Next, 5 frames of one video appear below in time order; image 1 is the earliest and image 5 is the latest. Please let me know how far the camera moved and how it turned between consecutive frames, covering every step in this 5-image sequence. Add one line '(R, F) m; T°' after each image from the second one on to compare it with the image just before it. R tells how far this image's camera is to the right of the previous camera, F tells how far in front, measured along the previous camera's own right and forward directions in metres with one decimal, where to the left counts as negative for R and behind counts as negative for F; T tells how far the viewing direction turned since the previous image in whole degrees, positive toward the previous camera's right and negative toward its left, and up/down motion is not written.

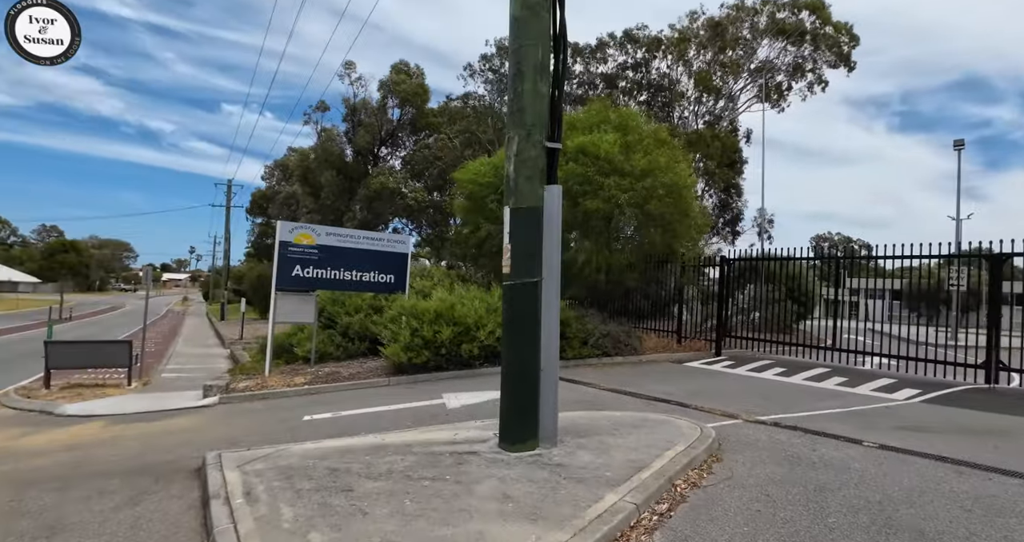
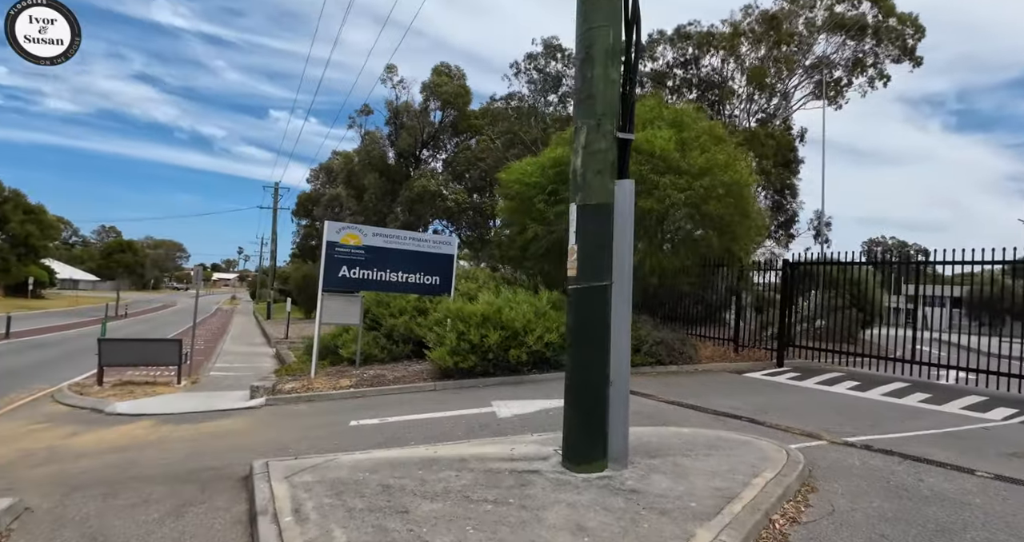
(-0.2, +0.4) m; -4°
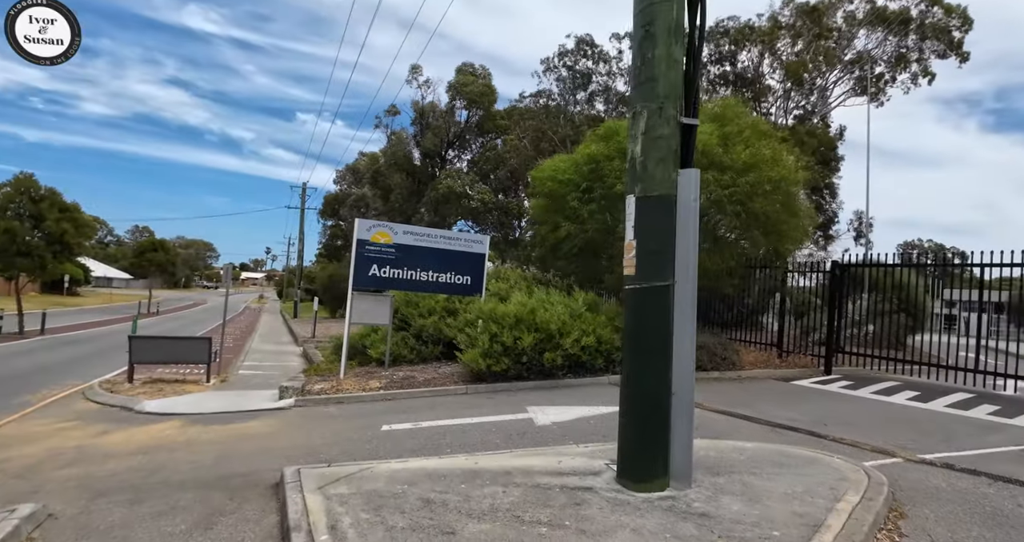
(-0.2, +0.4) m; -2°
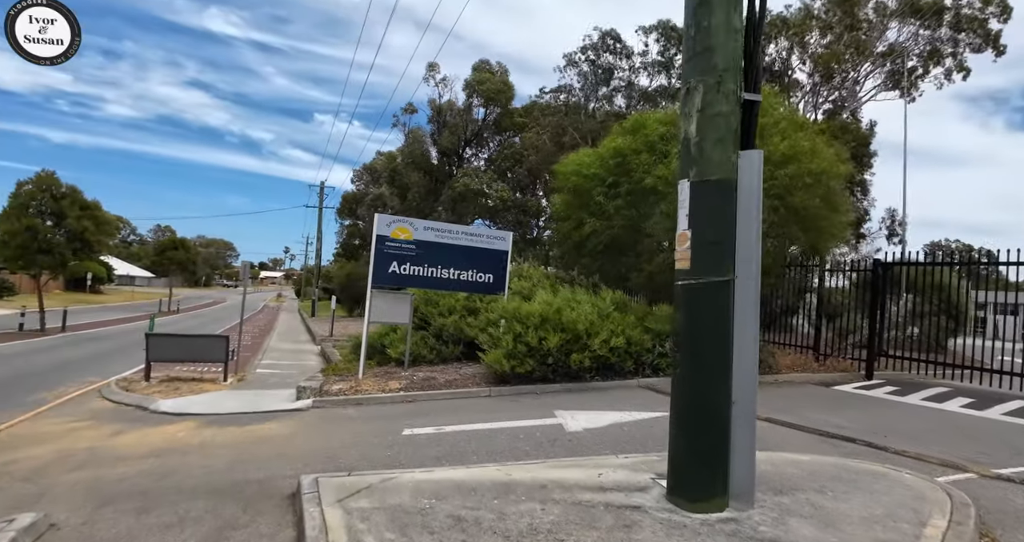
(-0.2, +0.4) m; -2°
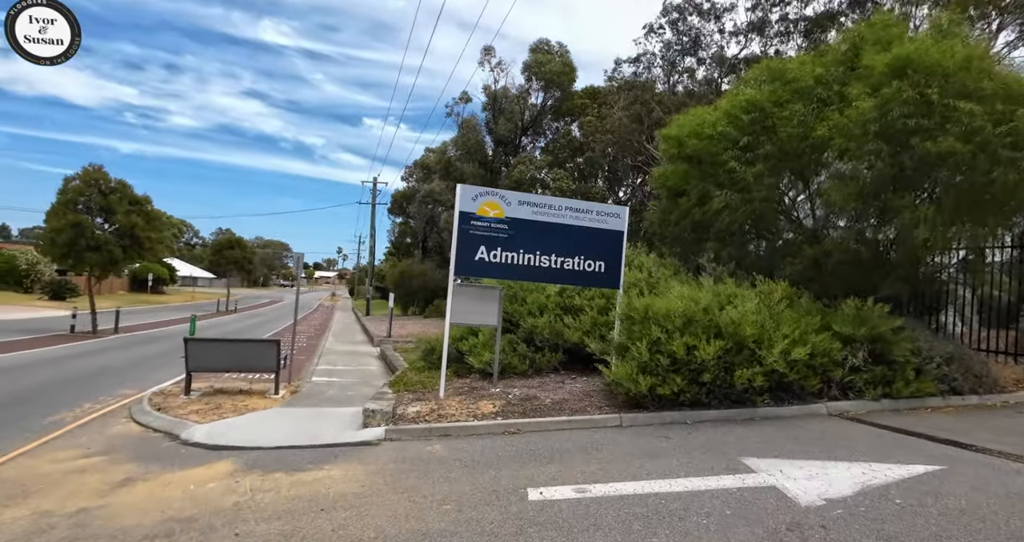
(-1.1, +2.3) m; -5°
